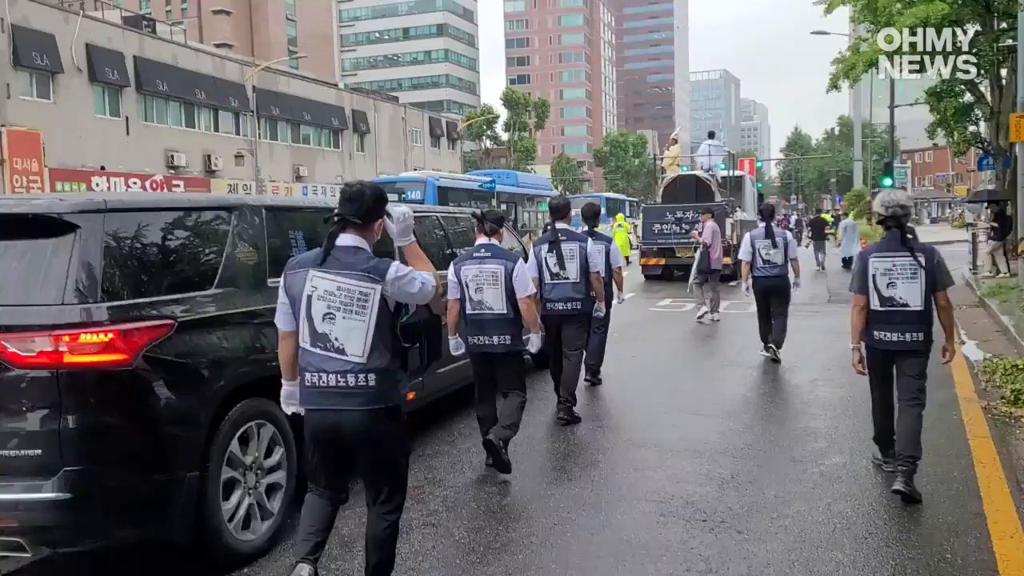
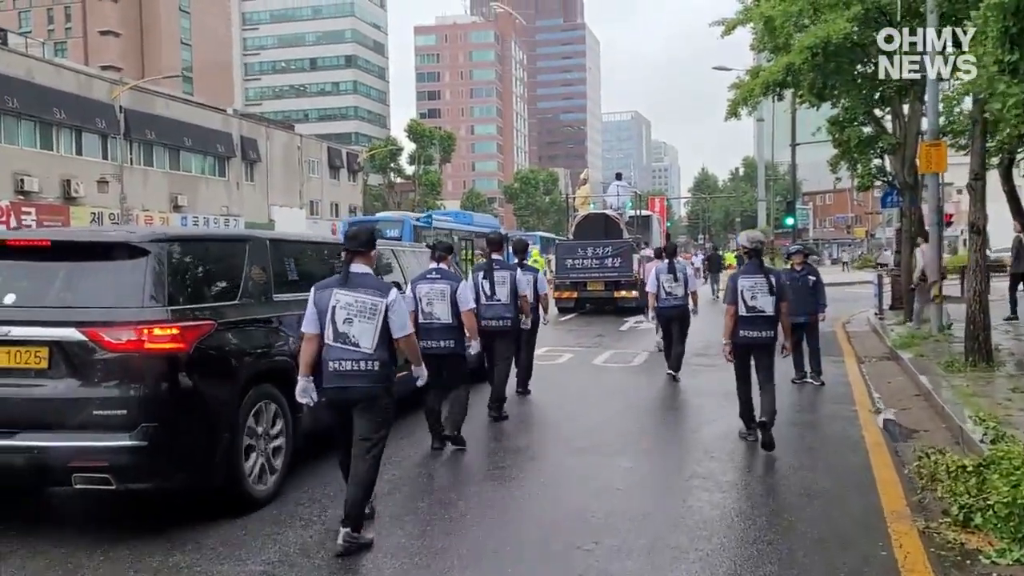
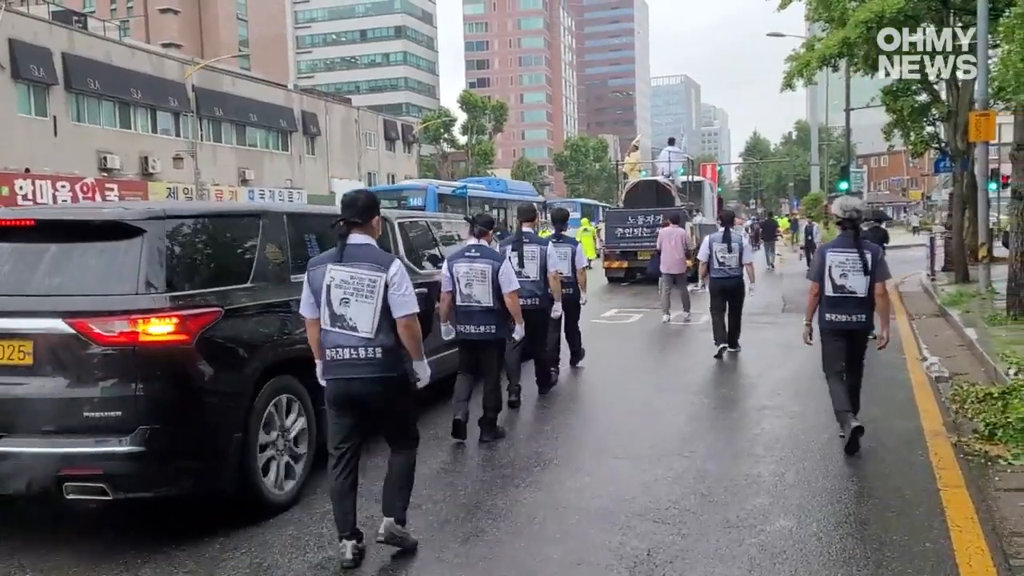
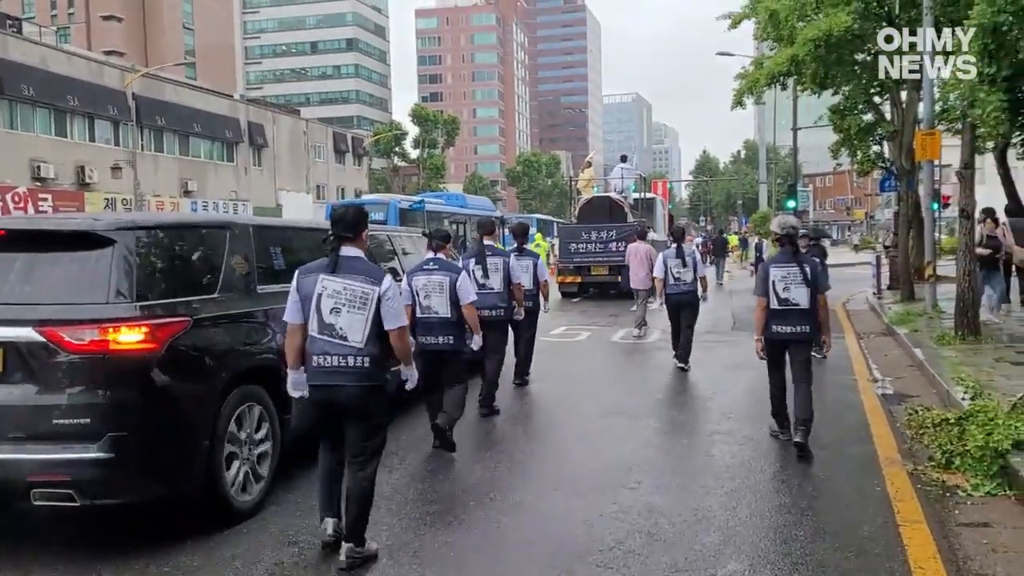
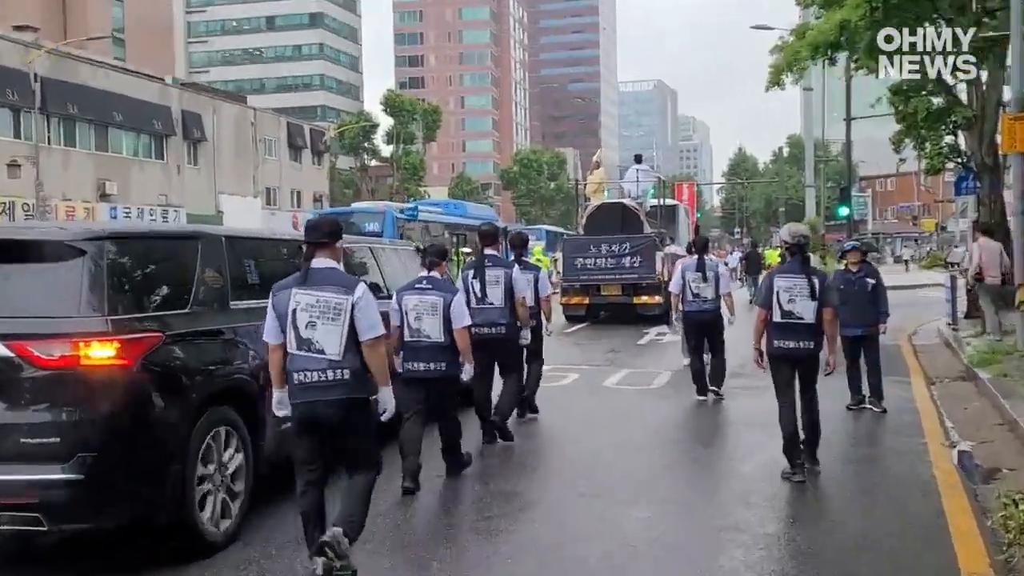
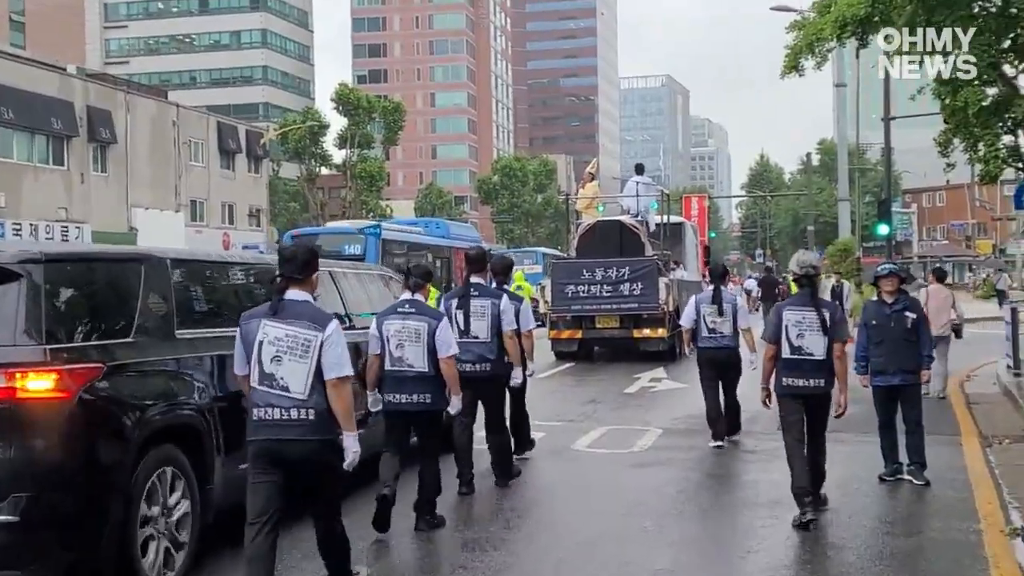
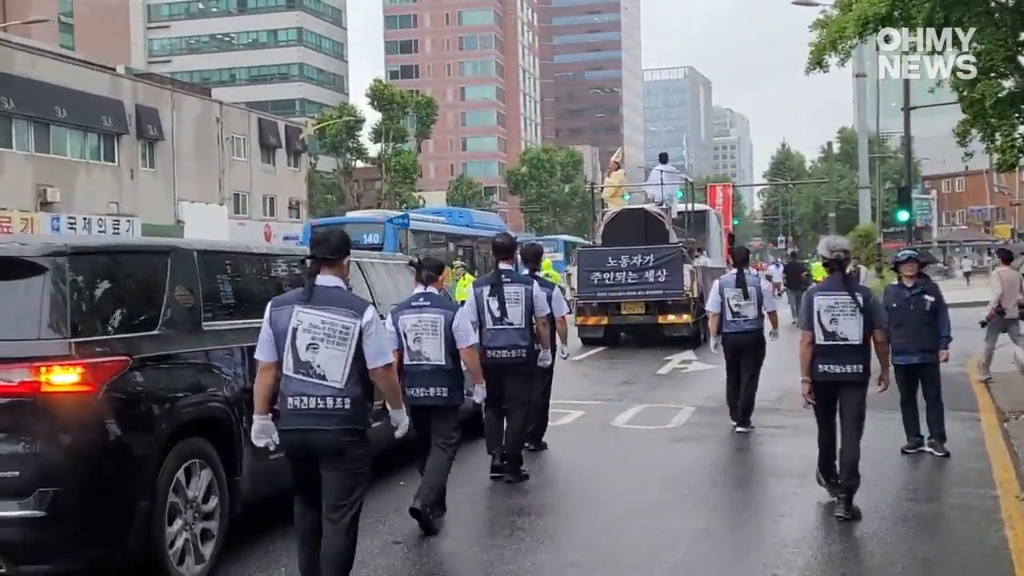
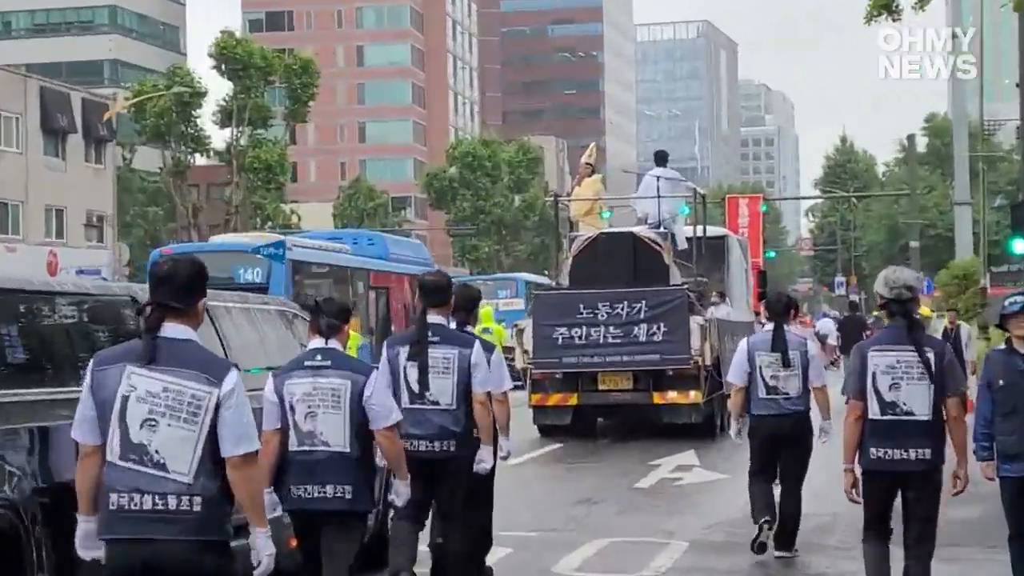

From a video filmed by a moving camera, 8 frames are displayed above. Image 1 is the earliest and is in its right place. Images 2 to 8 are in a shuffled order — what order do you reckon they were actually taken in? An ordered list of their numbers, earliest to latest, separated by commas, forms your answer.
3, 4, 2, 5, 7, 6, 8
